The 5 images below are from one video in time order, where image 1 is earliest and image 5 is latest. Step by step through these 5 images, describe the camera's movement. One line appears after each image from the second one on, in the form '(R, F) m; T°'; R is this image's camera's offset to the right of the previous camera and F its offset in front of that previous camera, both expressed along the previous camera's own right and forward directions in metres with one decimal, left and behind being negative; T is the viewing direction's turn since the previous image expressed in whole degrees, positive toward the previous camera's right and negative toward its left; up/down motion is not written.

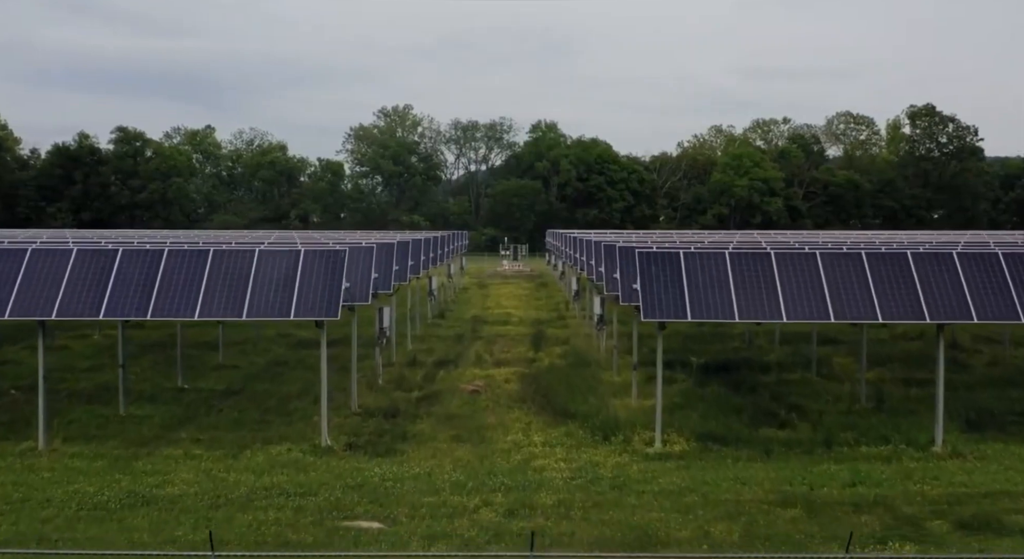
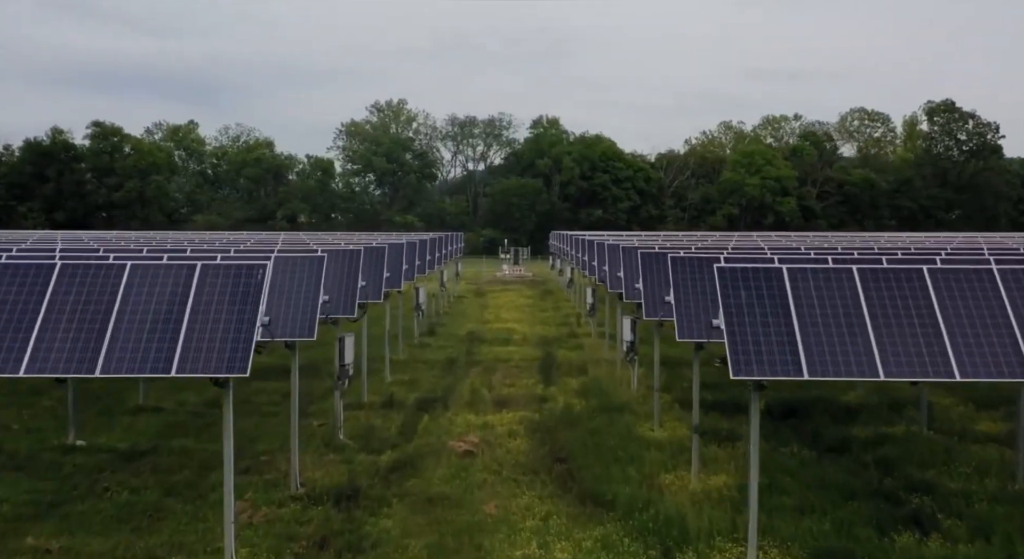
(-0.1, +4.6) m; 0°
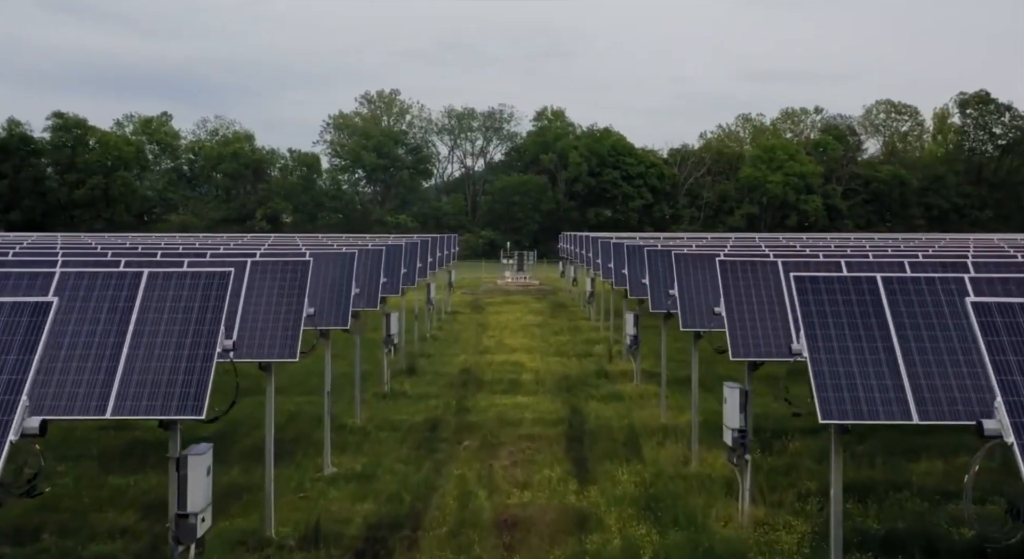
(-0.2, +6.9) m; 0°
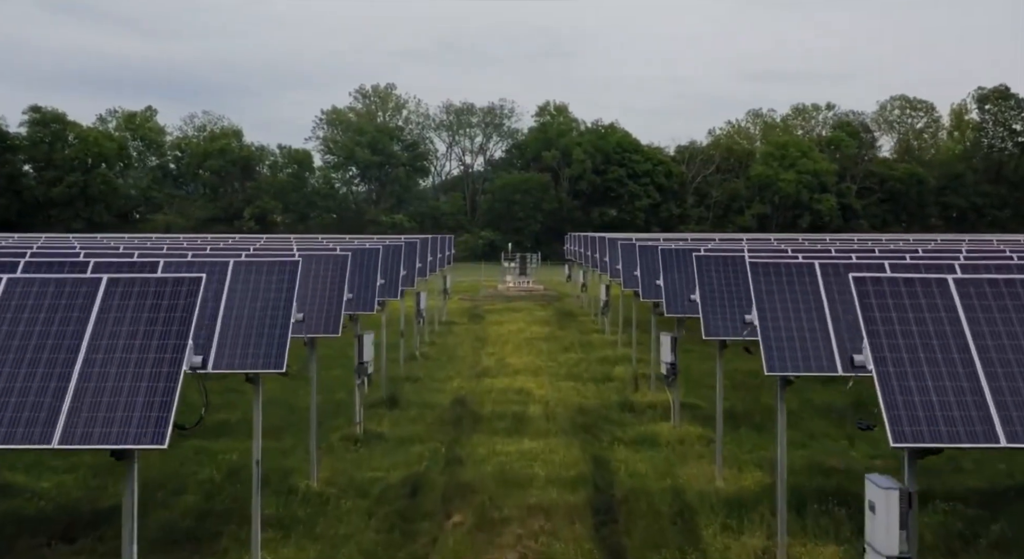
(-0.1, +3.5) m; 0°
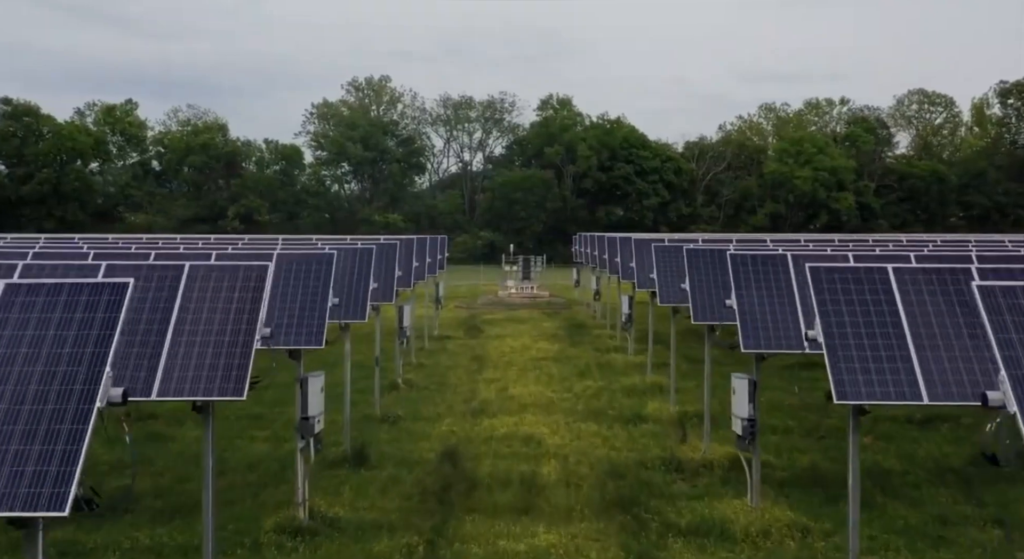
(-0.1, +4.0) m; 0°
